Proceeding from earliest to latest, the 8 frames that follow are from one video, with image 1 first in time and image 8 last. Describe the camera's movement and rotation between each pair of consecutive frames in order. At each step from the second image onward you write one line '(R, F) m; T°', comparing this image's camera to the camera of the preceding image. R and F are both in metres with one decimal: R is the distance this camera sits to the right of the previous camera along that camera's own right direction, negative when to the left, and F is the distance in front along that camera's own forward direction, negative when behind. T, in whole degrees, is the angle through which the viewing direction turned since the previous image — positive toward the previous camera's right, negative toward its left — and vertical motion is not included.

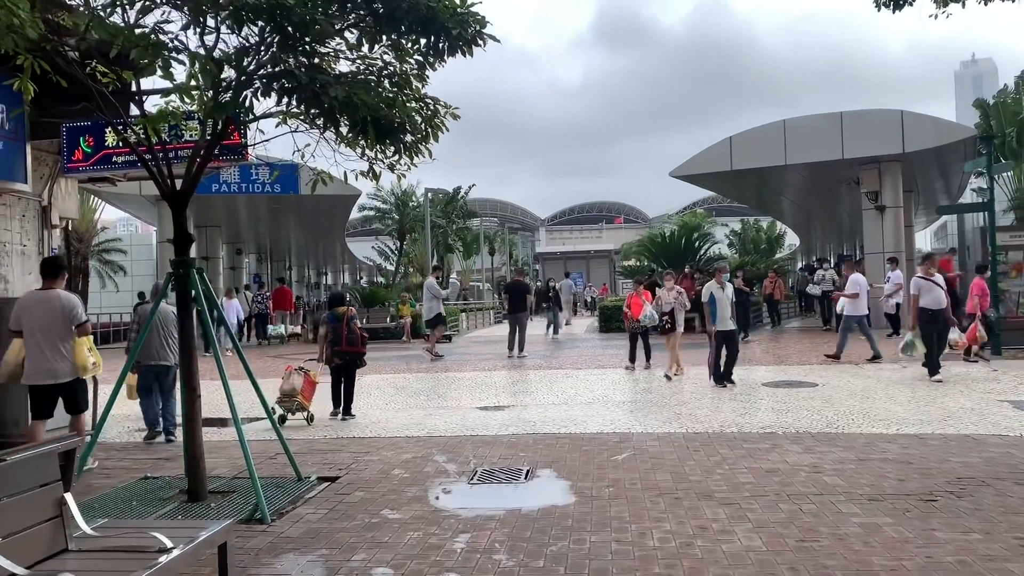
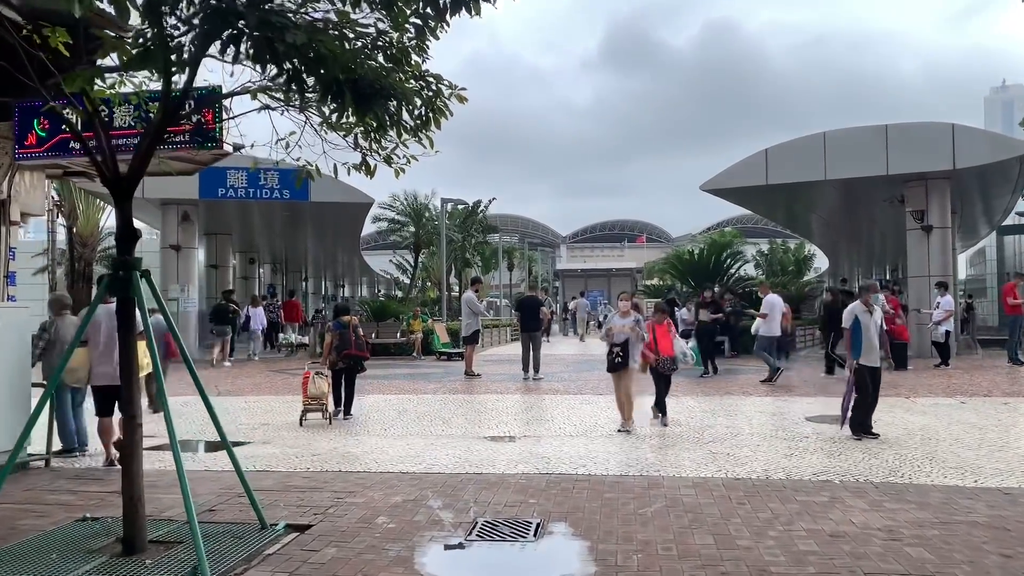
(0.0, +1.1) m; -1°
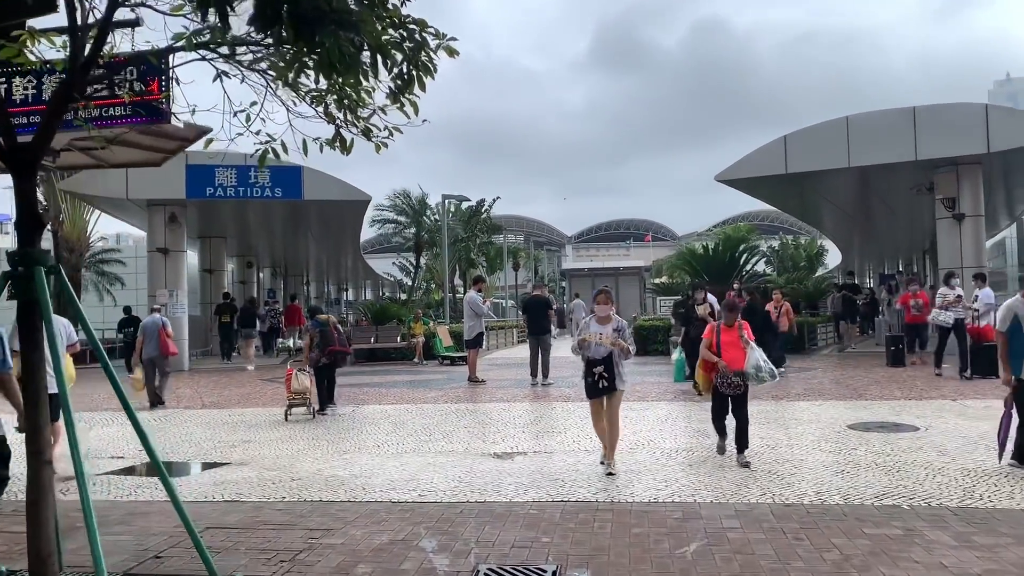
(0.0, +1.0) m; 0°
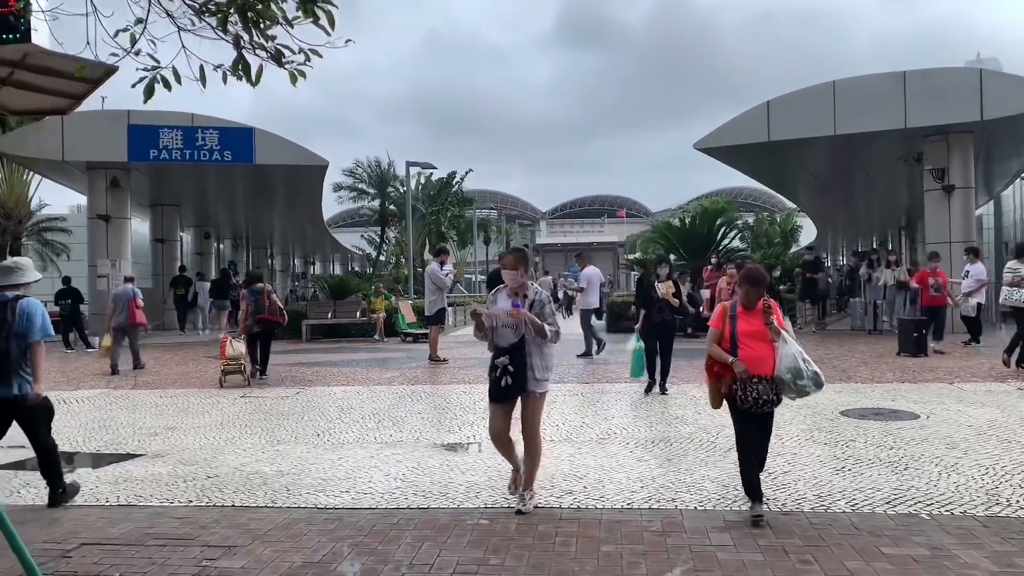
(+0.1, +1.0) m; +2°
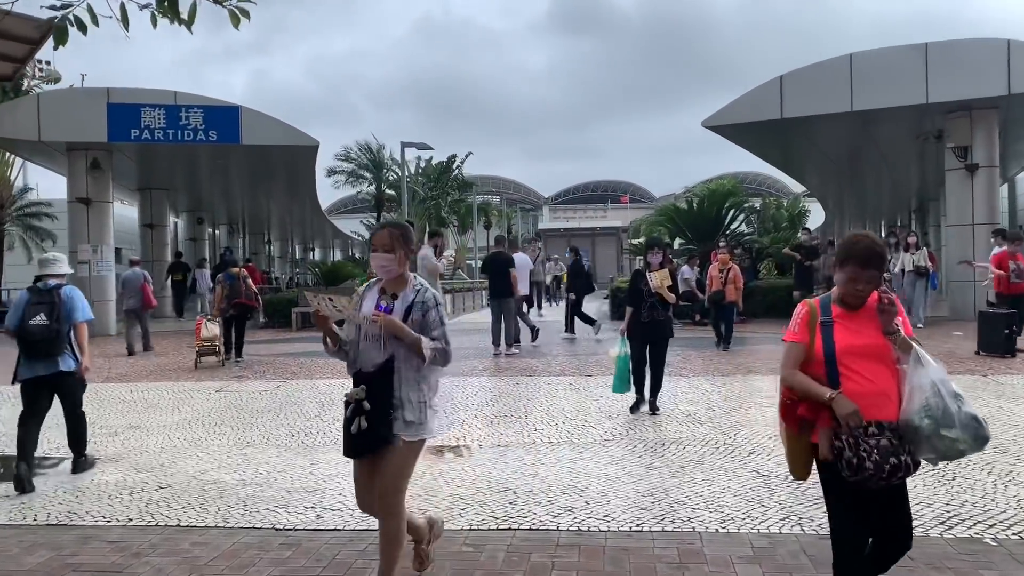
(+0.1, +0.7) m; 0°
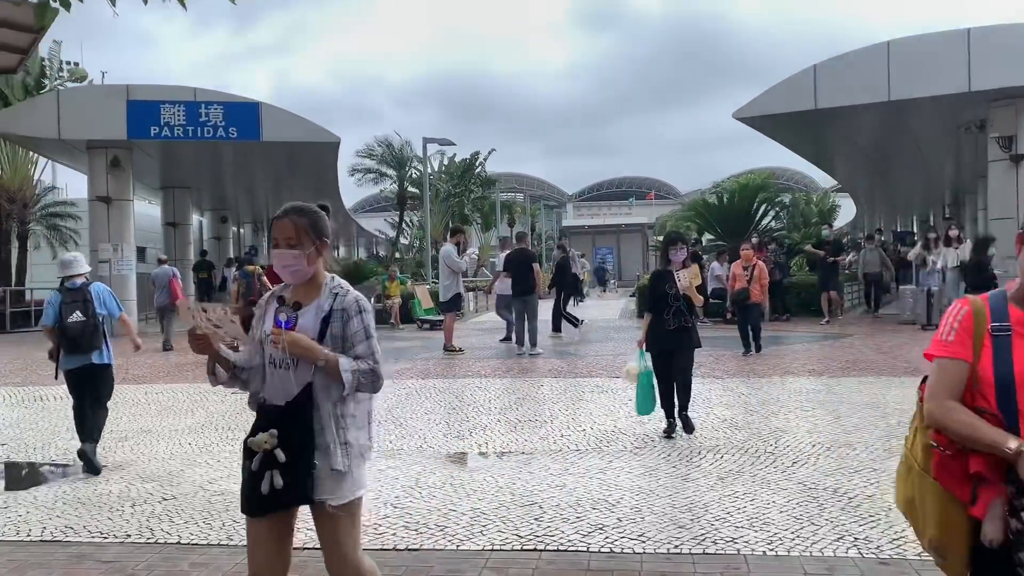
(0.0, +0.4) m; -2°
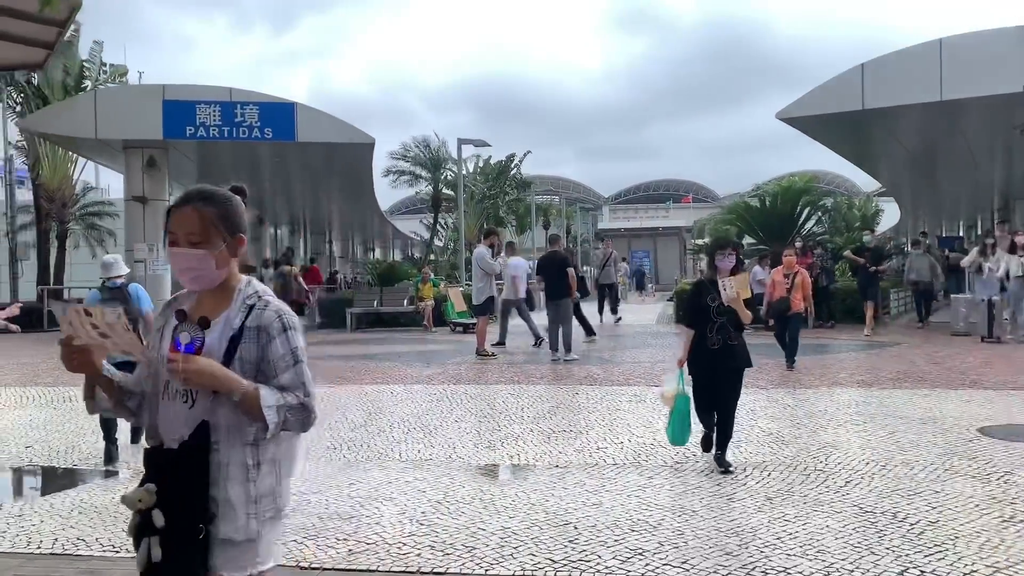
(0.0, +0.3) m; -2°
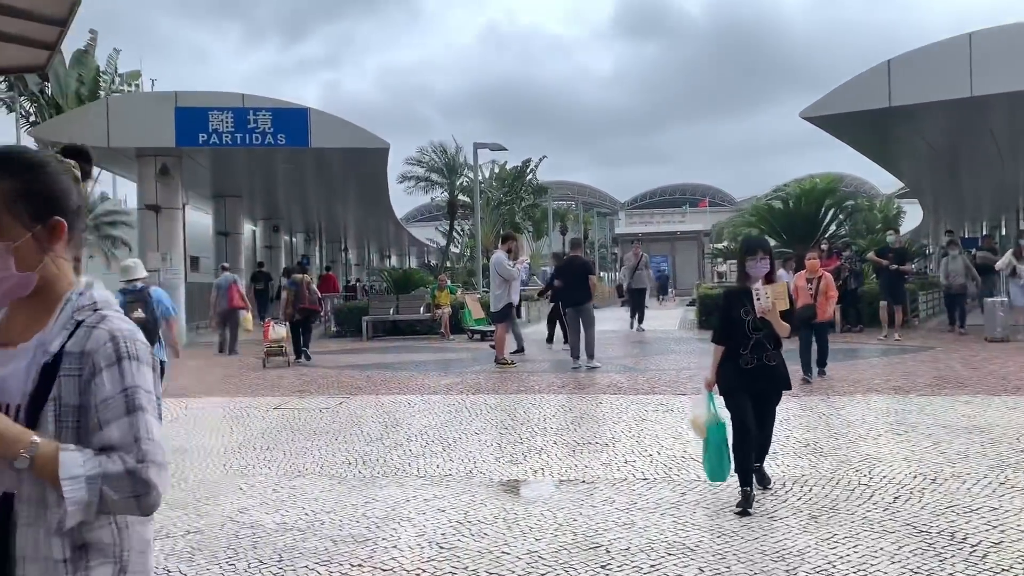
(0.0, +0.3) m; -1°
